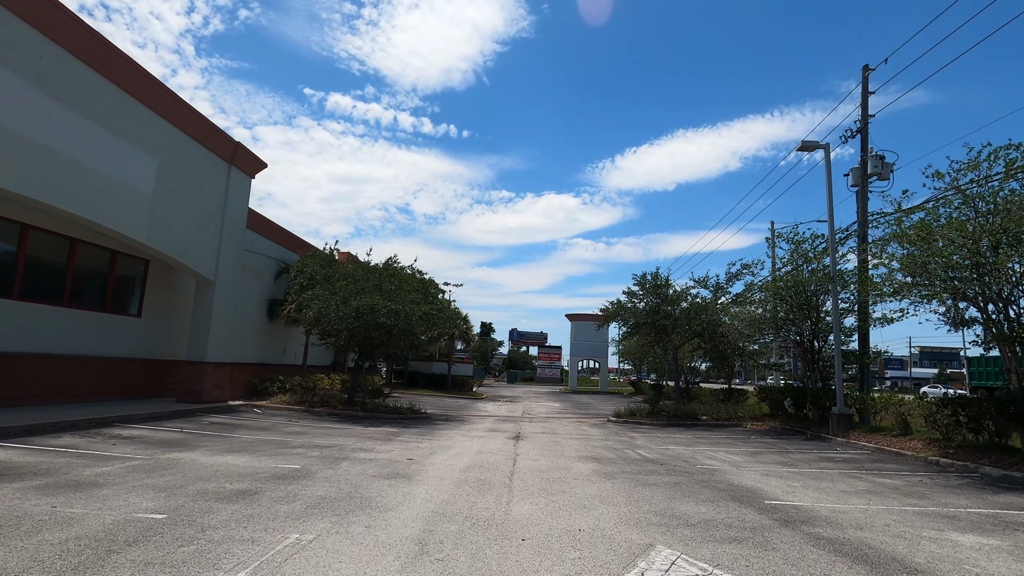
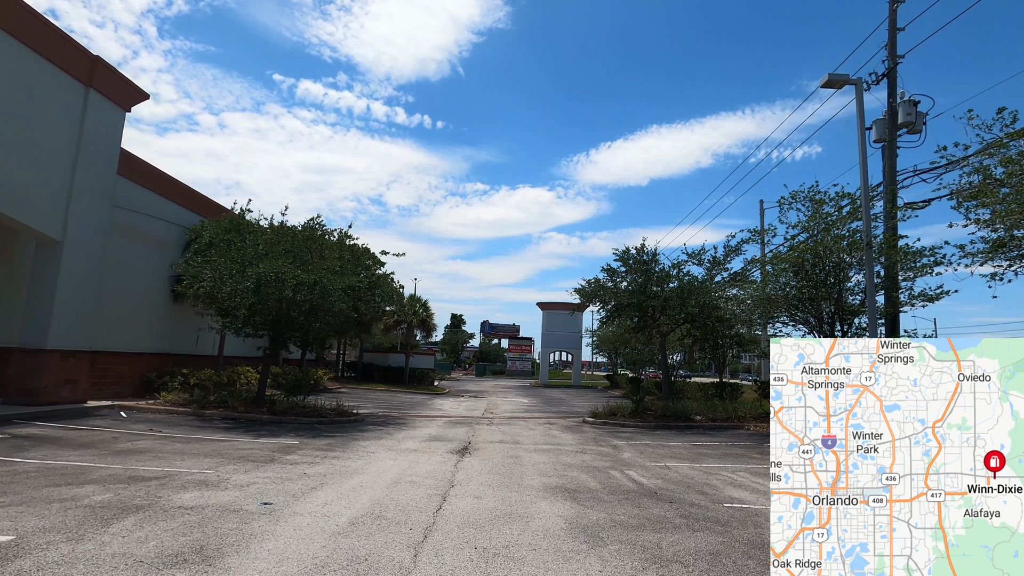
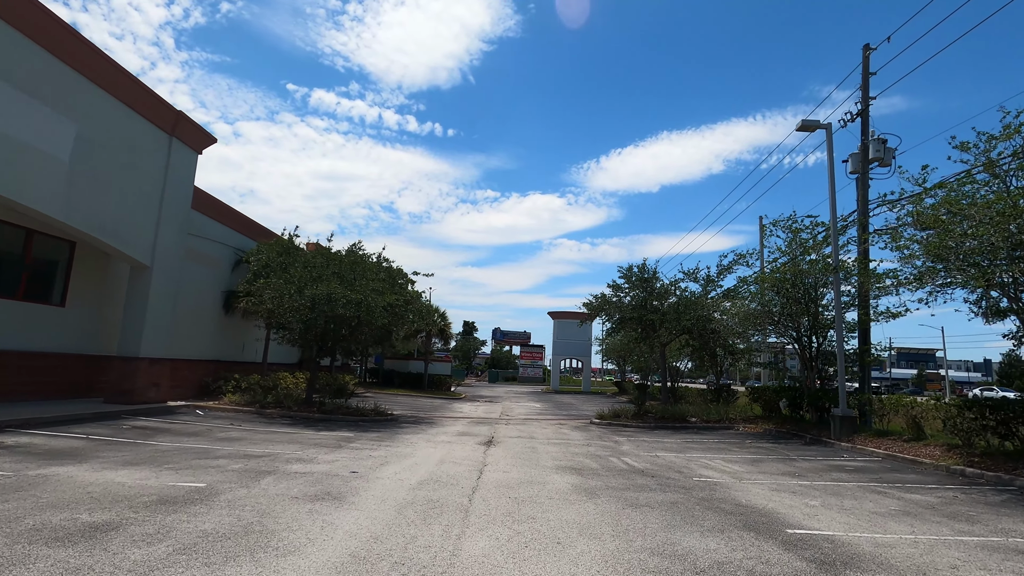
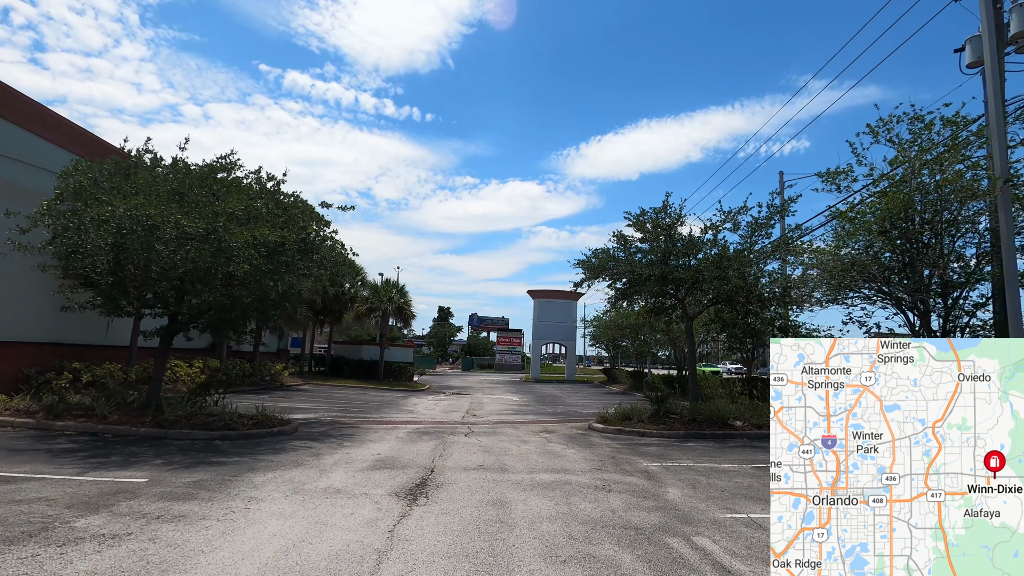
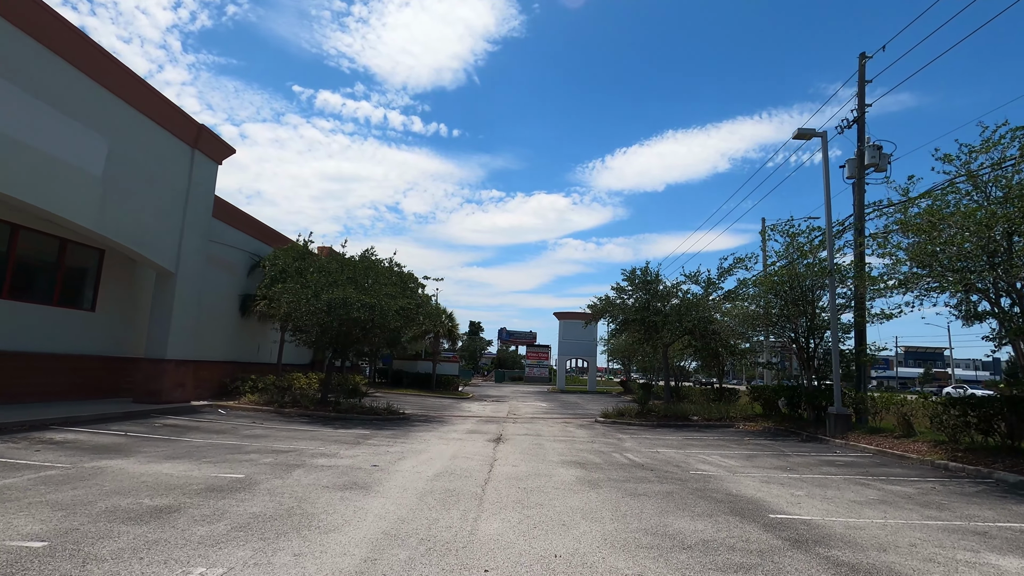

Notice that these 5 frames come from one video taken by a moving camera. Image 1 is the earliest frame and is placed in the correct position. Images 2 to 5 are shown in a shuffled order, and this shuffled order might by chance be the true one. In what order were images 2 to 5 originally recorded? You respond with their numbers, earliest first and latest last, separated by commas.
5, 3, 2, 4
